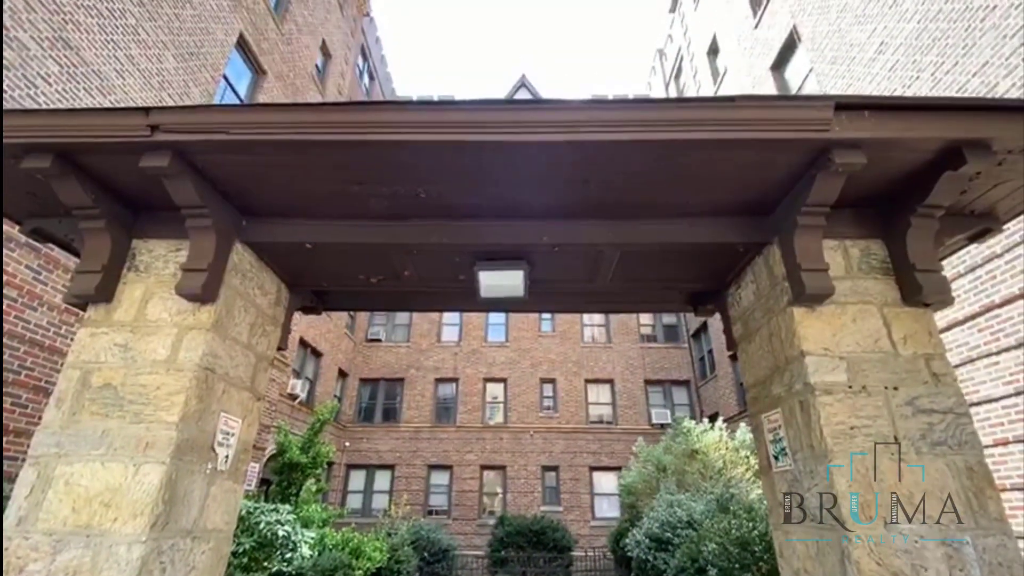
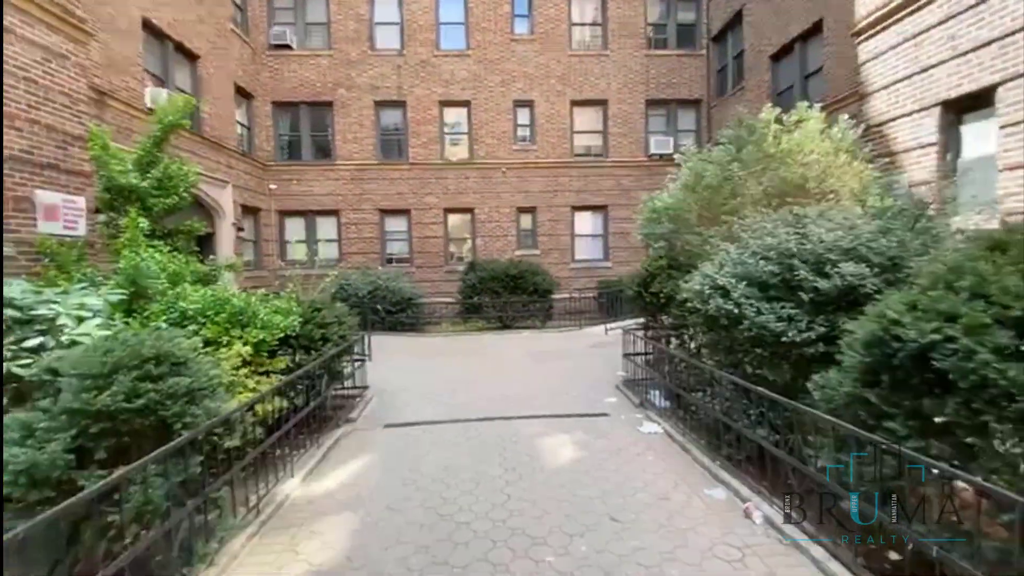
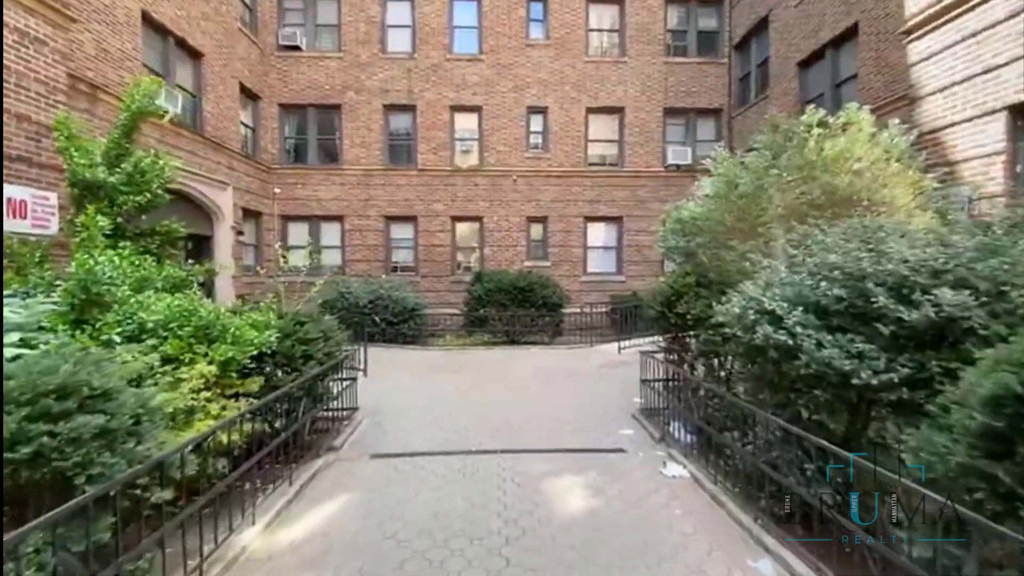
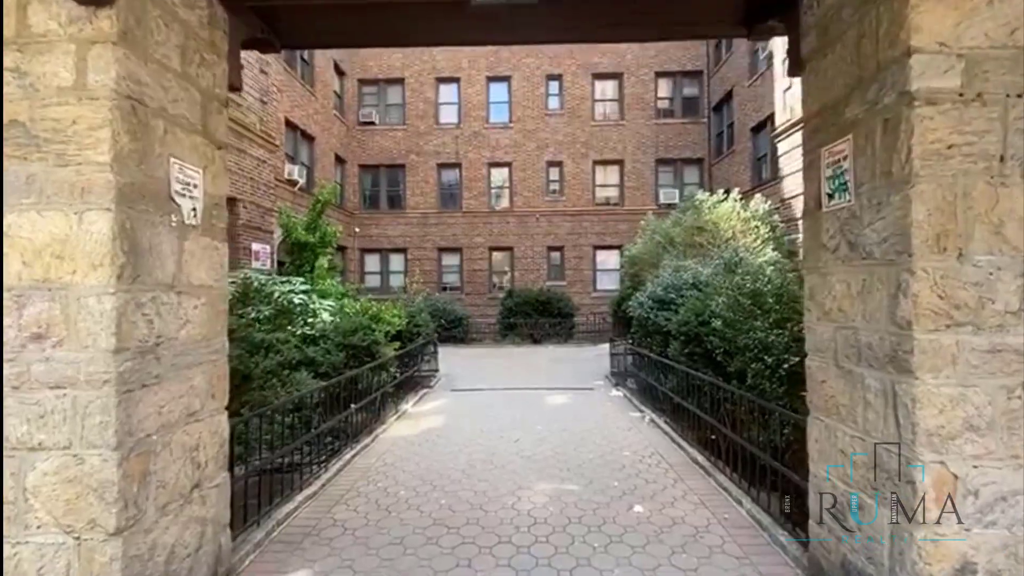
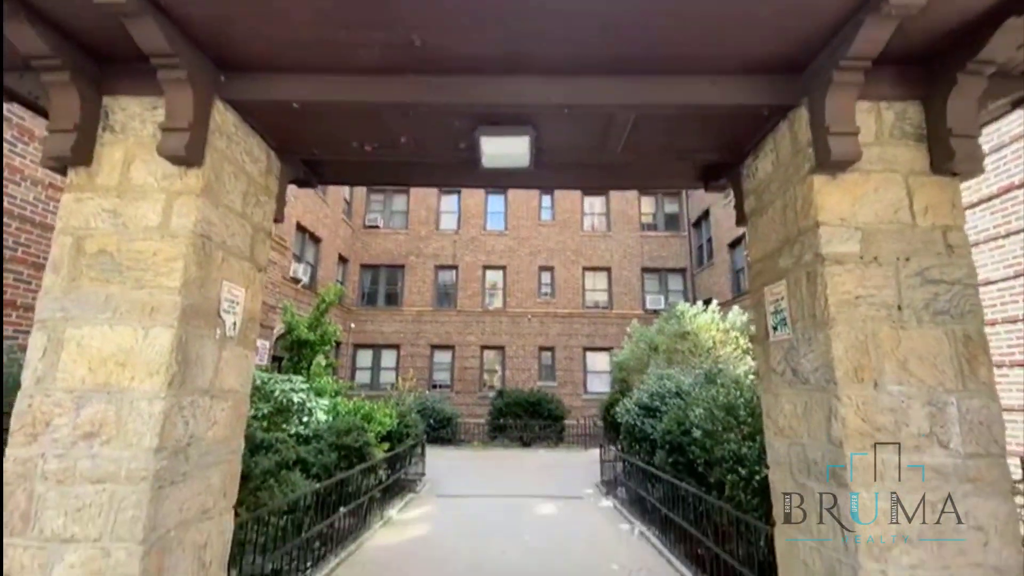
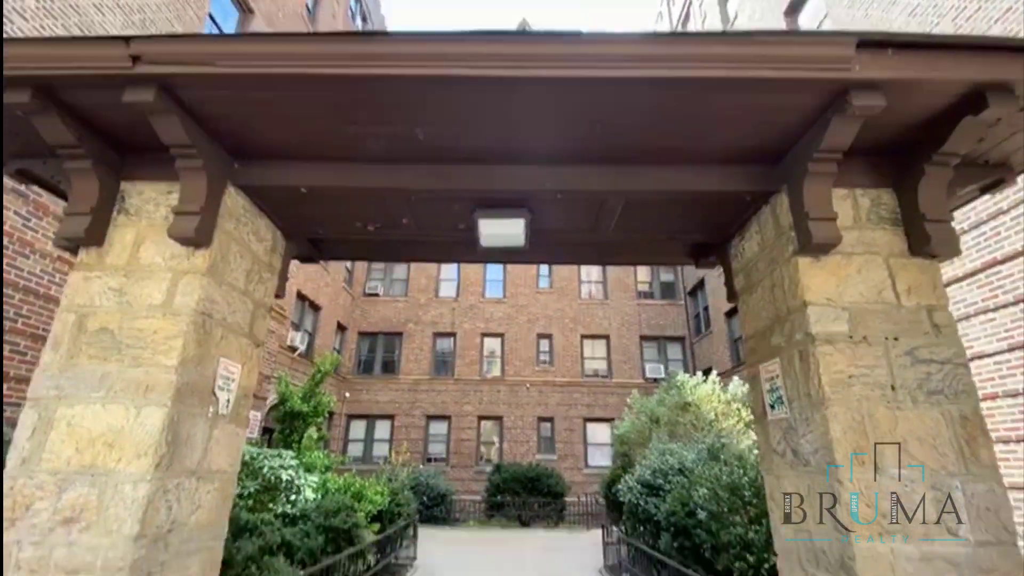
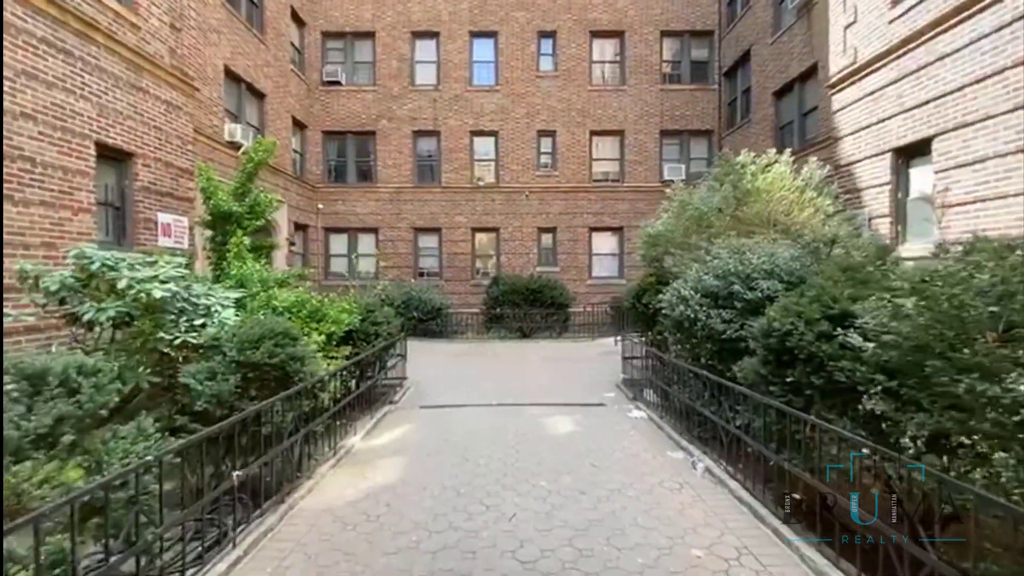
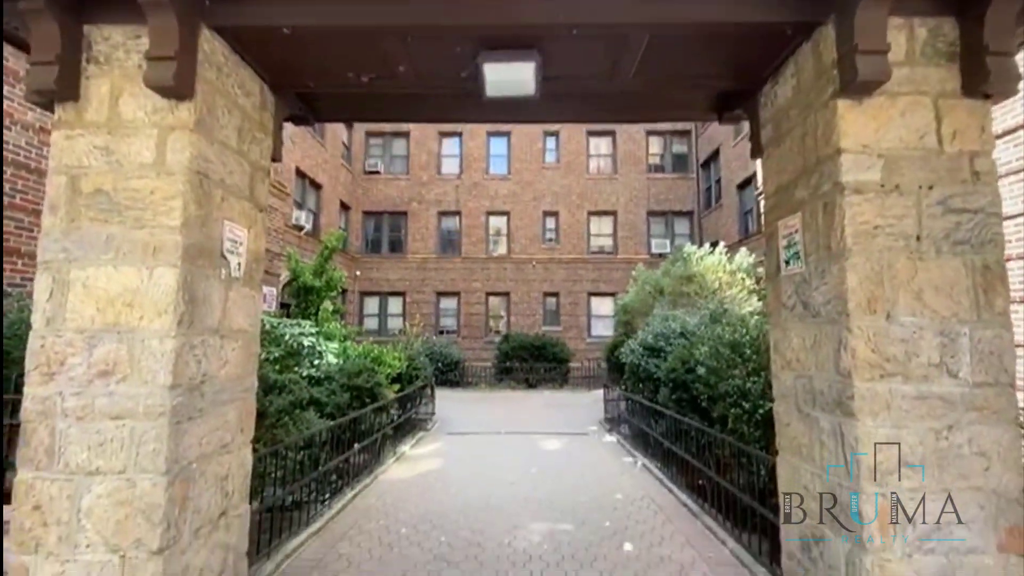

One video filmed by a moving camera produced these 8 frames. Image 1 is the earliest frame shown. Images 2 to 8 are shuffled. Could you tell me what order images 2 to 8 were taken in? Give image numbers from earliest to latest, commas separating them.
6, 5, 8, 4, 7, 2, 3
